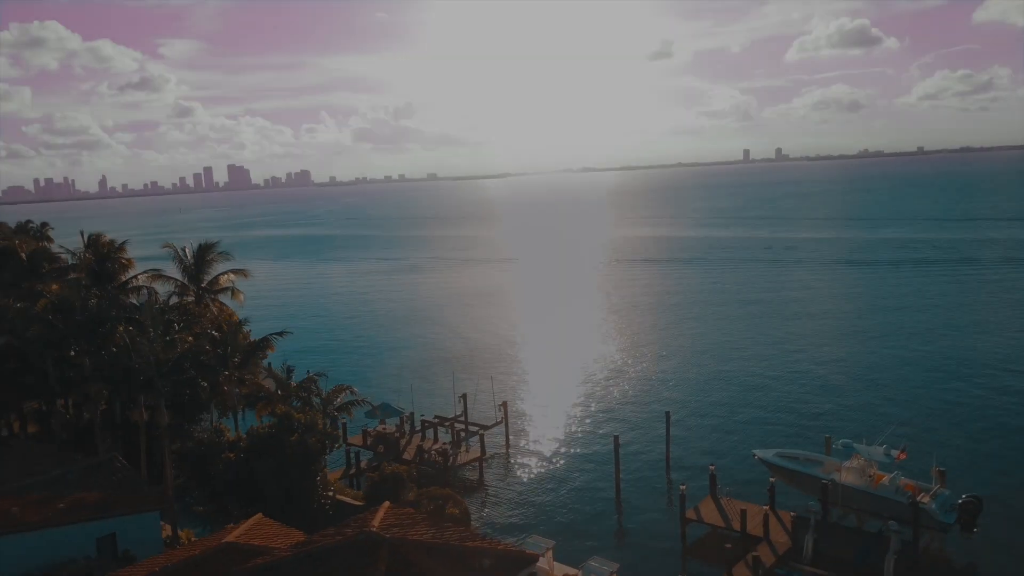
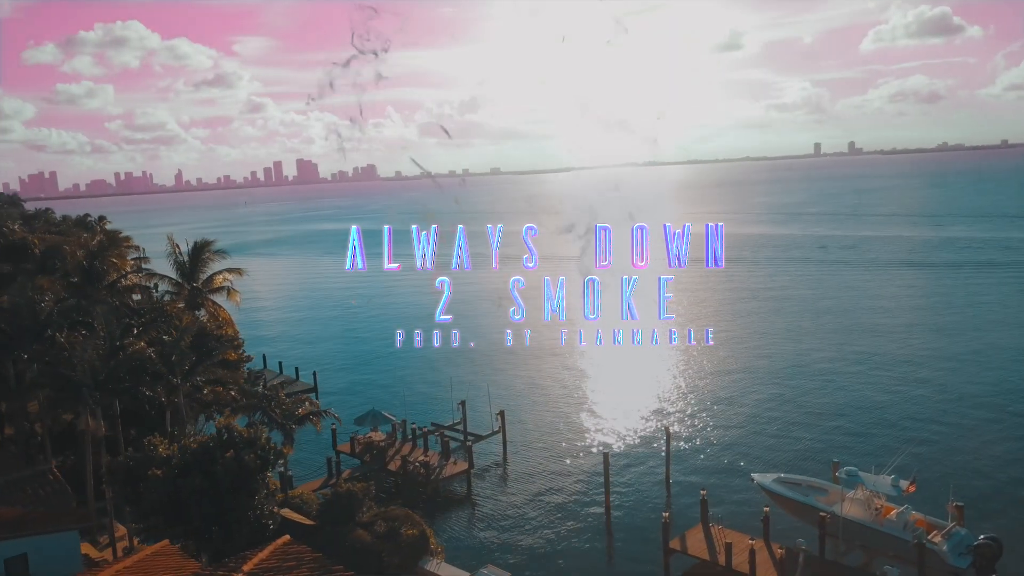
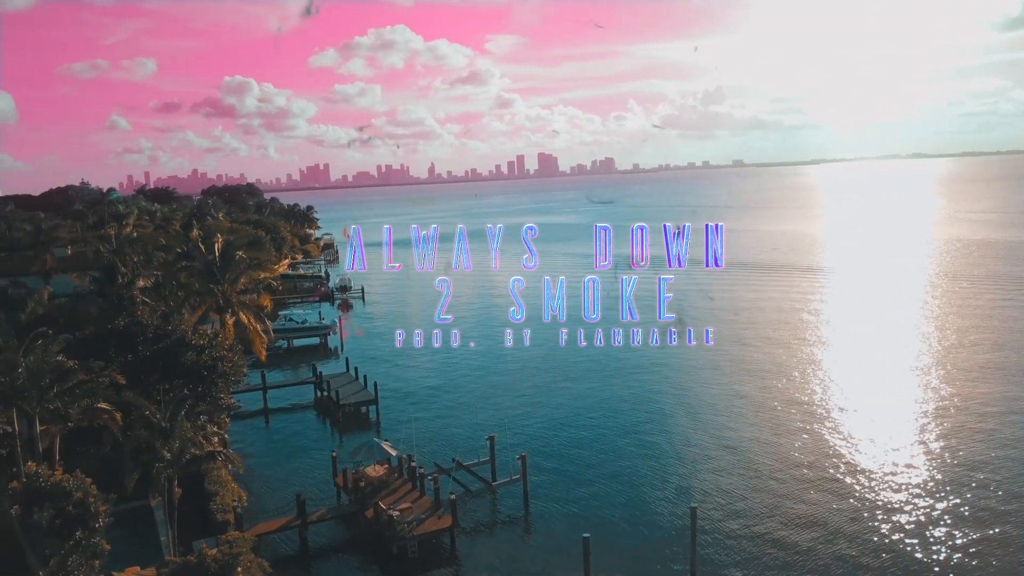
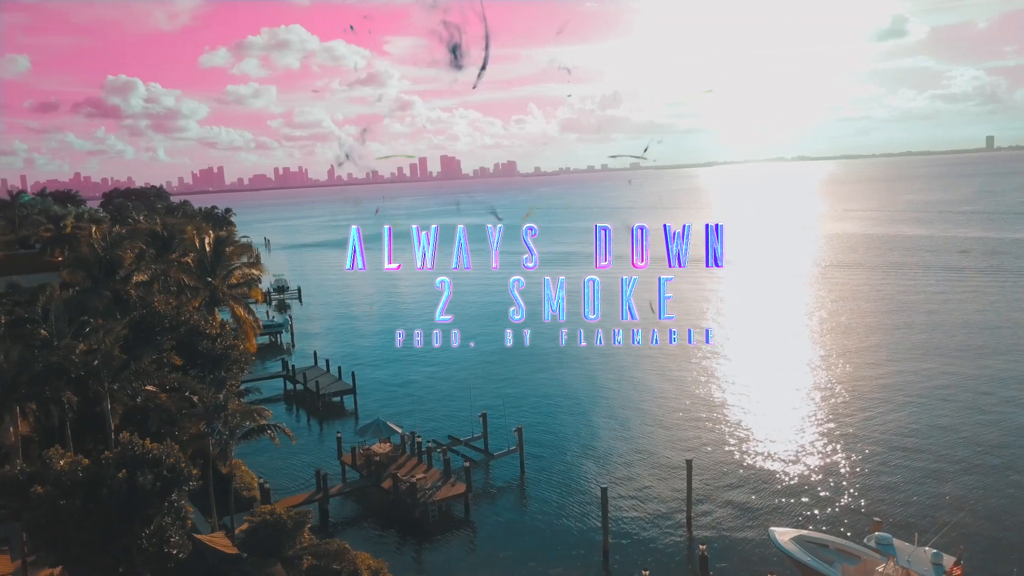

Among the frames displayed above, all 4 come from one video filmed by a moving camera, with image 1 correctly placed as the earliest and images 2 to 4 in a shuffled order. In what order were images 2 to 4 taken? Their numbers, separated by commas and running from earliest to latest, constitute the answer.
2, 4, 3
